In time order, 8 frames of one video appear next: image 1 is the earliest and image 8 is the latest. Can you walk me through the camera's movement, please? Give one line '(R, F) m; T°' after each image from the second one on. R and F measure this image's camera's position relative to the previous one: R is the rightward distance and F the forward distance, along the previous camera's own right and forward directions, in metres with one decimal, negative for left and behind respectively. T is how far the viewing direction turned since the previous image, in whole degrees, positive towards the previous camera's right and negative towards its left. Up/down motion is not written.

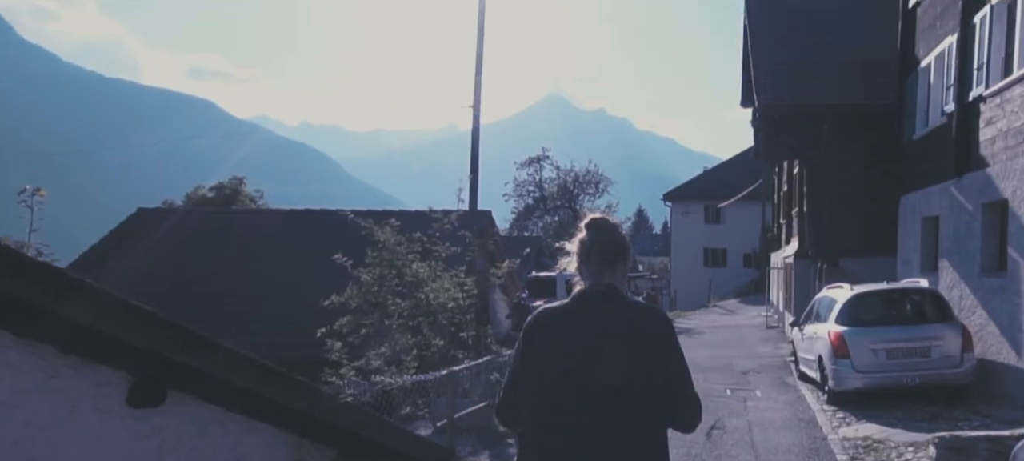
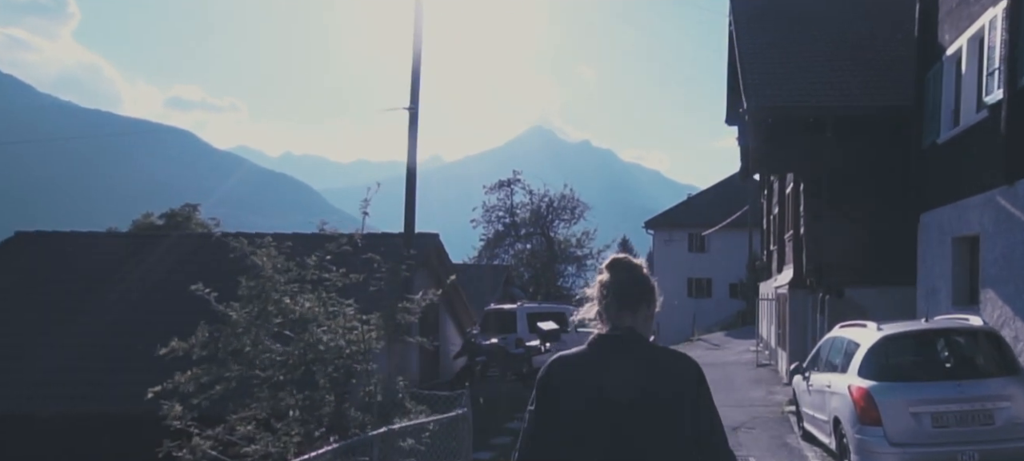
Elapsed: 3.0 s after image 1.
(+0.7, +2.8) m; +1°
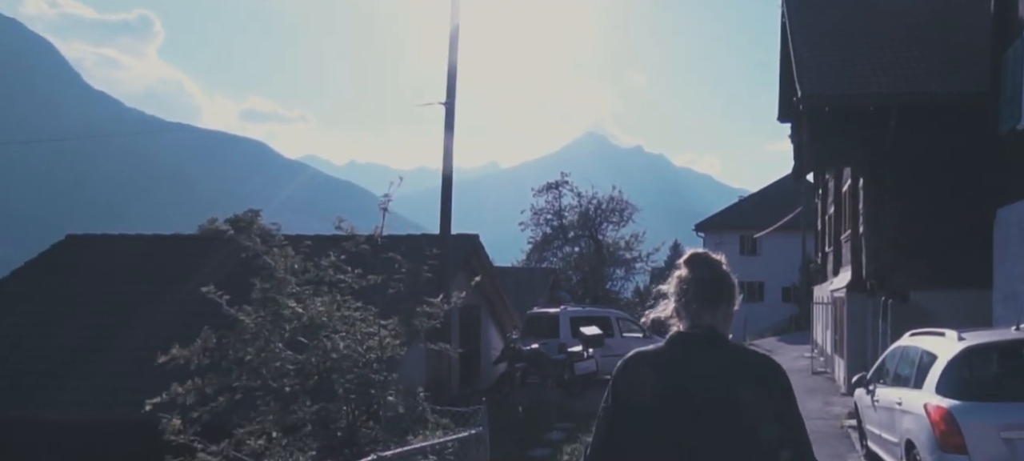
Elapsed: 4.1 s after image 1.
(+0.2, +0.8) m; -3°
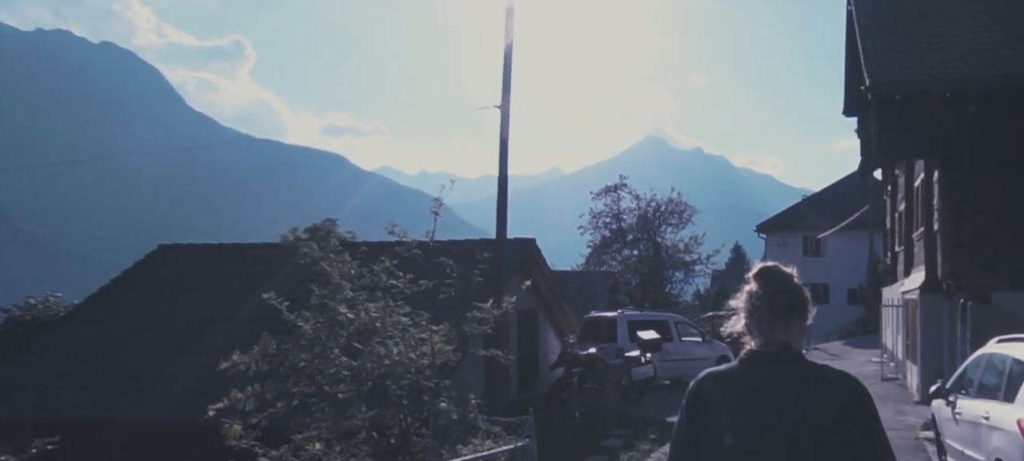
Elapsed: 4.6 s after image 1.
(0.0, 0.0) m; -4°
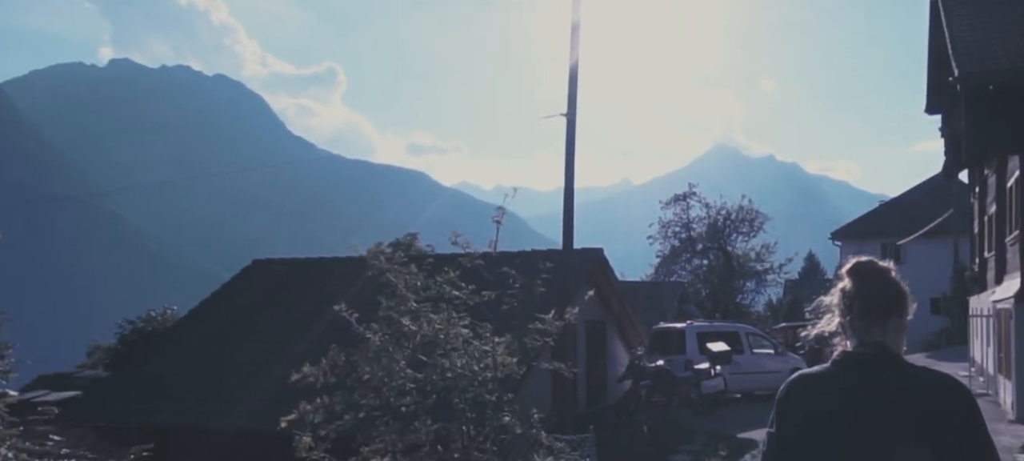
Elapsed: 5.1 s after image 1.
(0.0, 0.0) m; -4°
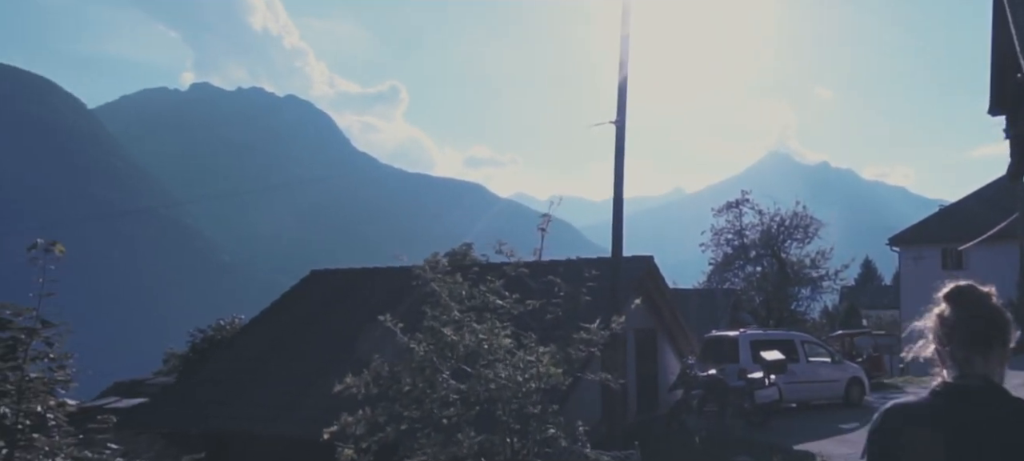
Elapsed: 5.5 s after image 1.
(0.0, +0.2) m; -3°
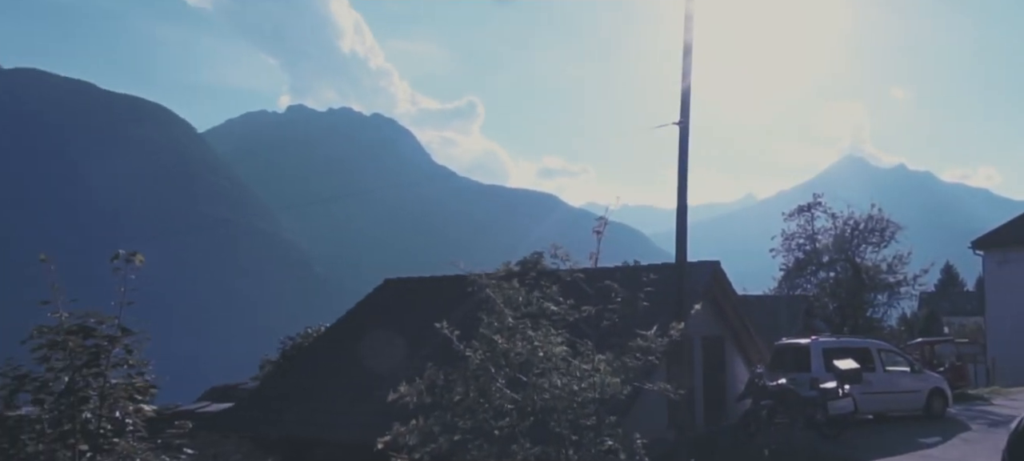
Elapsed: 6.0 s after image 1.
(+0.1, +0.2) m; -4°
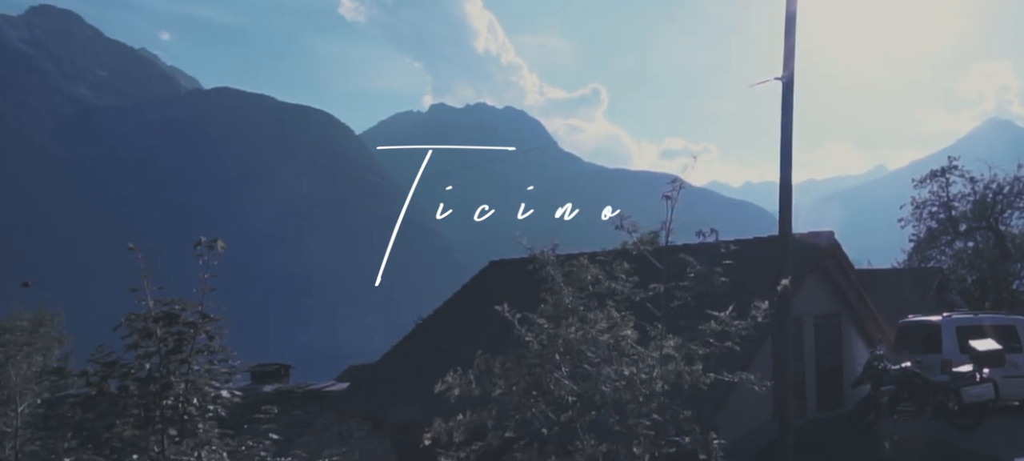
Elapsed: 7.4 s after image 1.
(+0.5, +0.9) m; -8°
